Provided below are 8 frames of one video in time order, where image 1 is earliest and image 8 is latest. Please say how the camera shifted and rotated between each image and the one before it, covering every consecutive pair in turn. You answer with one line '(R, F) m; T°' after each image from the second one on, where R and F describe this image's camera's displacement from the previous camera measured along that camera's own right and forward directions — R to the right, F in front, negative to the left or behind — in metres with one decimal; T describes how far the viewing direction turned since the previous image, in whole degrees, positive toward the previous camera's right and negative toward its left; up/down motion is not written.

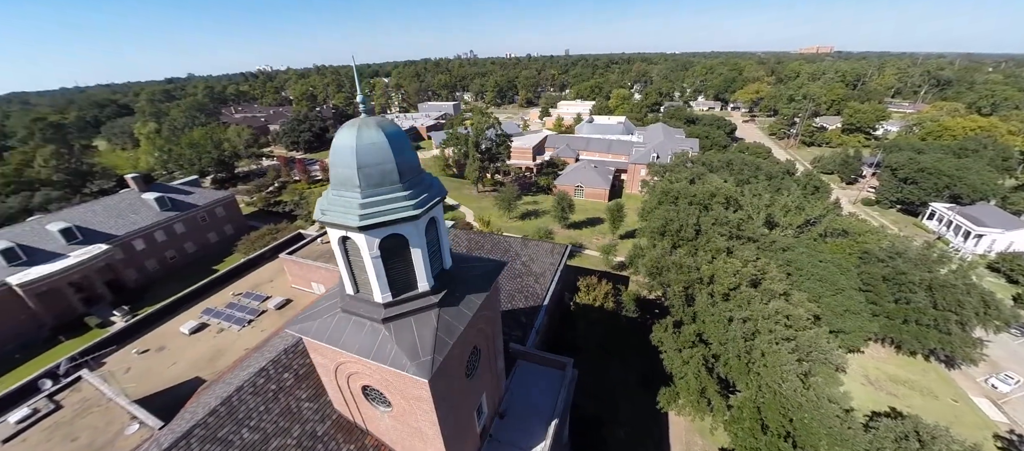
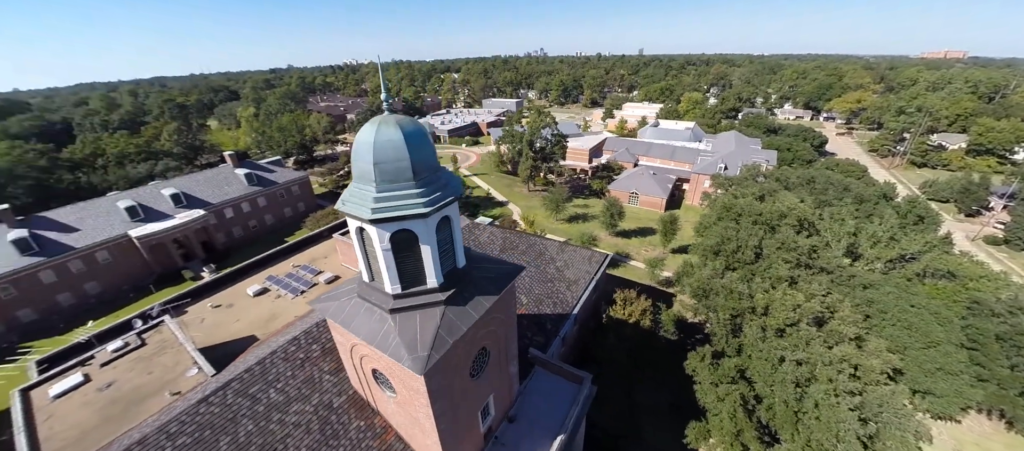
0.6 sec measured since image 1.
(+1.2, +0.4) m; -9°
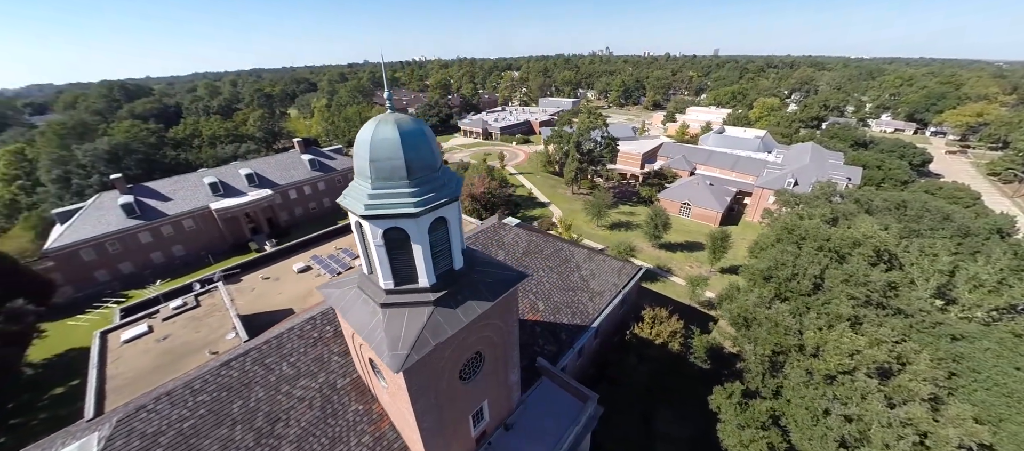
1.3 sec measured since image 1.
(+1.6, +0.5) m; -8°
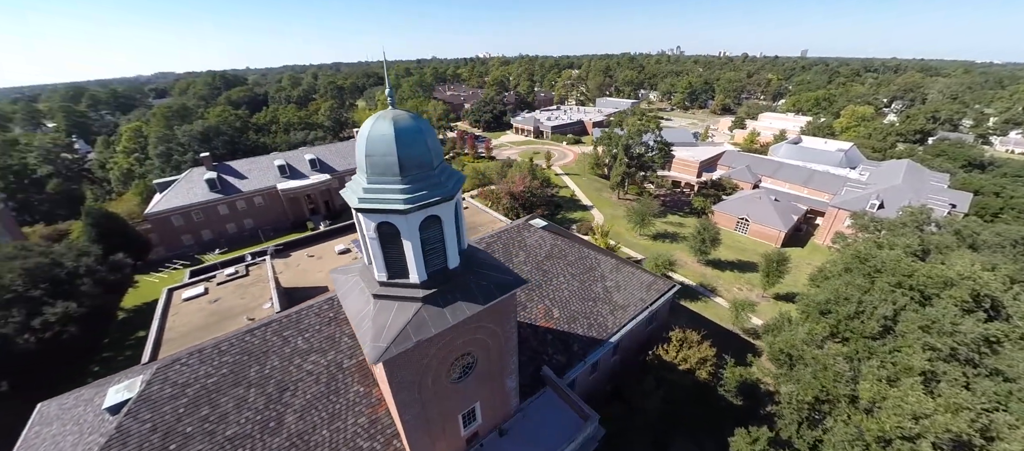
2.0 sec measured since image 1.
(+1.6, +0.5) m; -8°
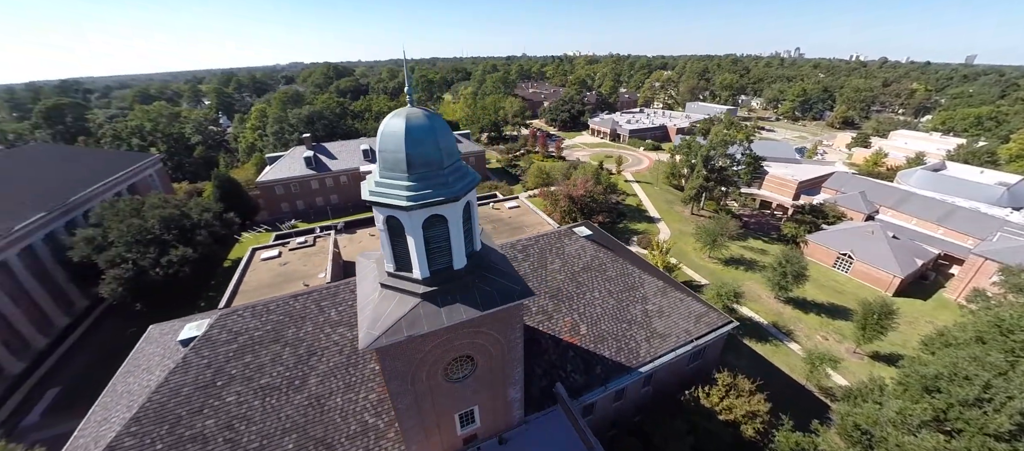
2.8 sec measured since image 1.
(+1.8, +0.6) m; -12°
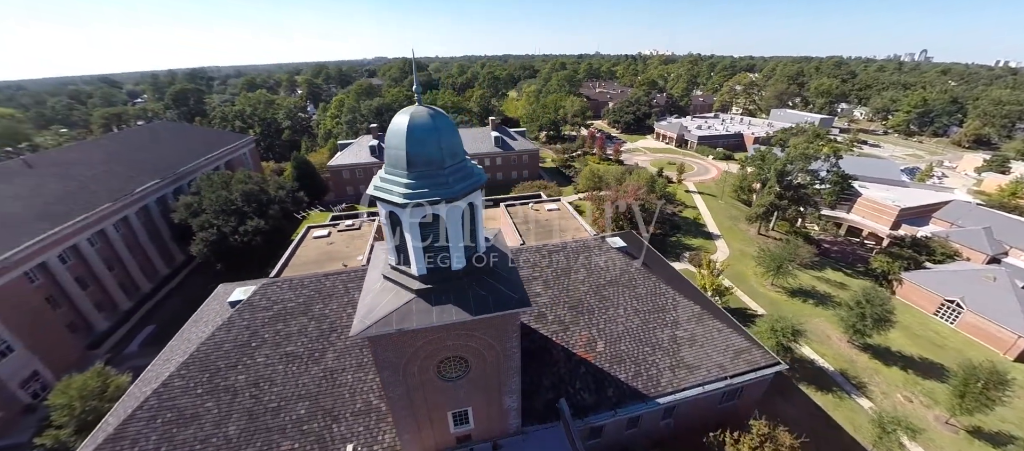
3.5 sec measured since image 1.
(+1.7, +0.5) m; -9°
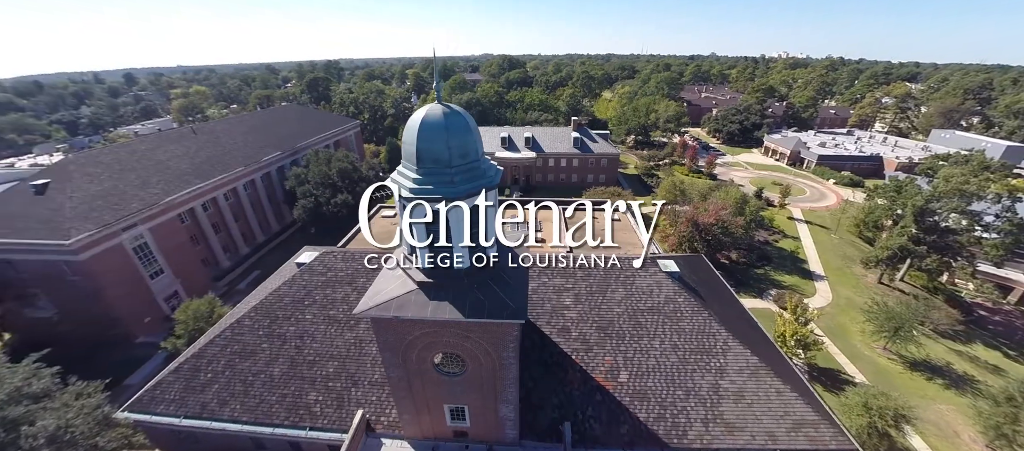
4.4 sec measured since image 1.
(+2.2, +0.7) m; -13°
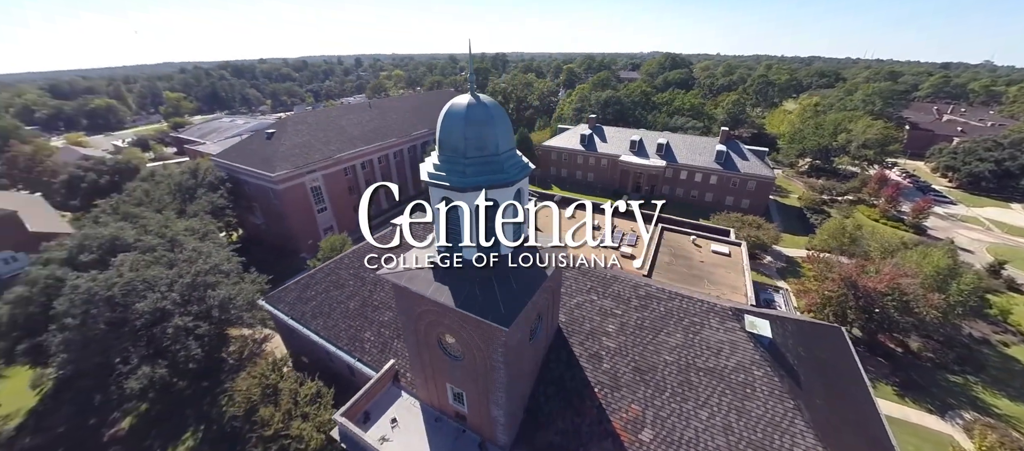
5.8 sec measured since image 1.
(+3.4, +1.0) m; -21°
